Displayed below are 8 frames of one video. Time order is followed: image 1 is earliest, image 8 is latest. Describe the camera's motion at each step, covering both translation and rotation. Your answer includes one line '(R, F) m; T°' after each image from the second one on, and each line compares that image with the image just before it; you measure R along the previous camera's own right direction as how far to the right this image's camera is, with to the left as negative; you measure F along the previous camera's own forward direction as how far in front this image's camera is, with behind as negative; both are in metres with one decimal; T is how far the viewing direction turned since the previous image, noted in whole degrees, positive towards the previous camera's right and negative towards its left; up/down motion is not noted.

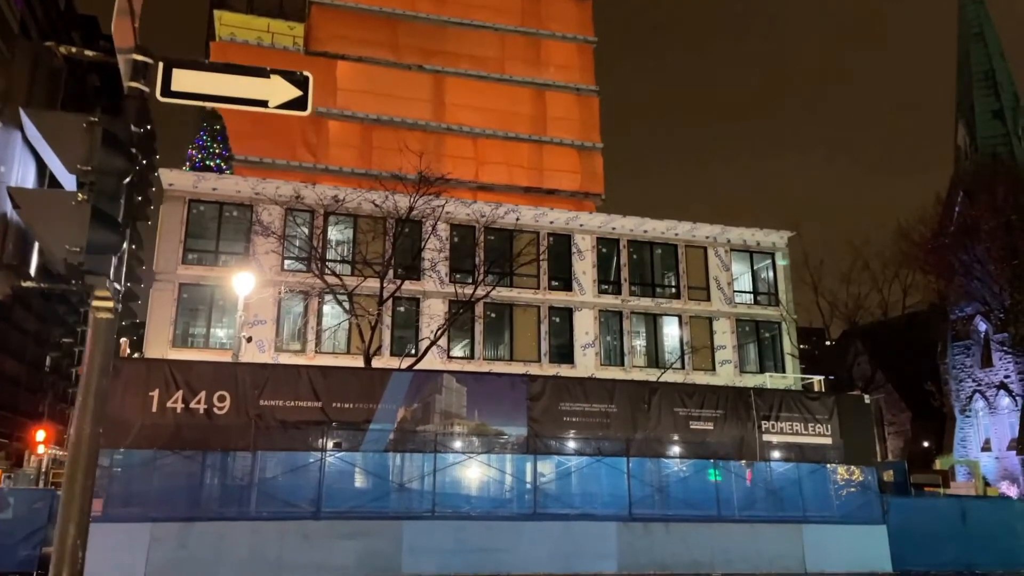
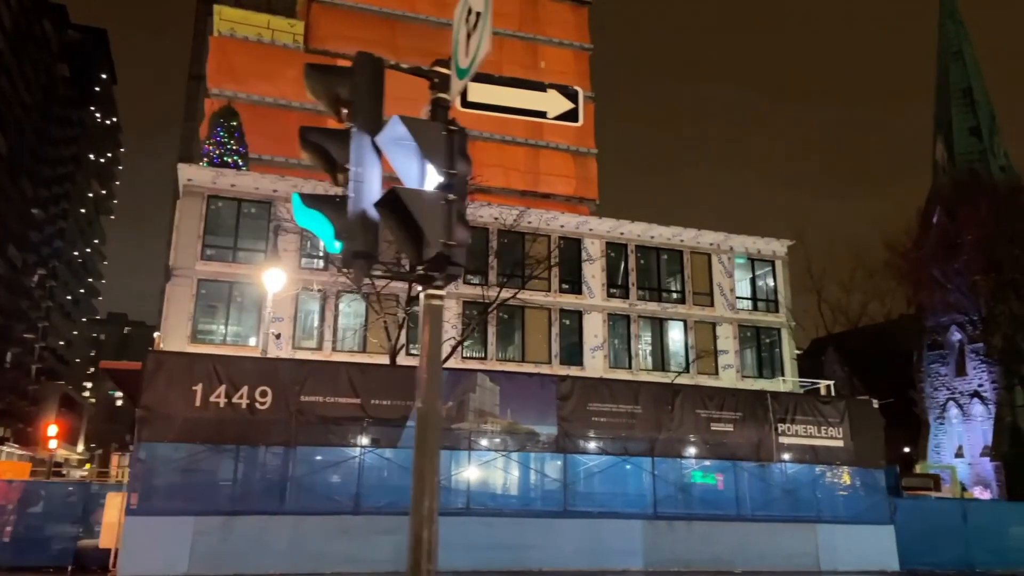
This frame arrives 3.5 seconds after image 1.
(-1.7, -0.4) m; +2°
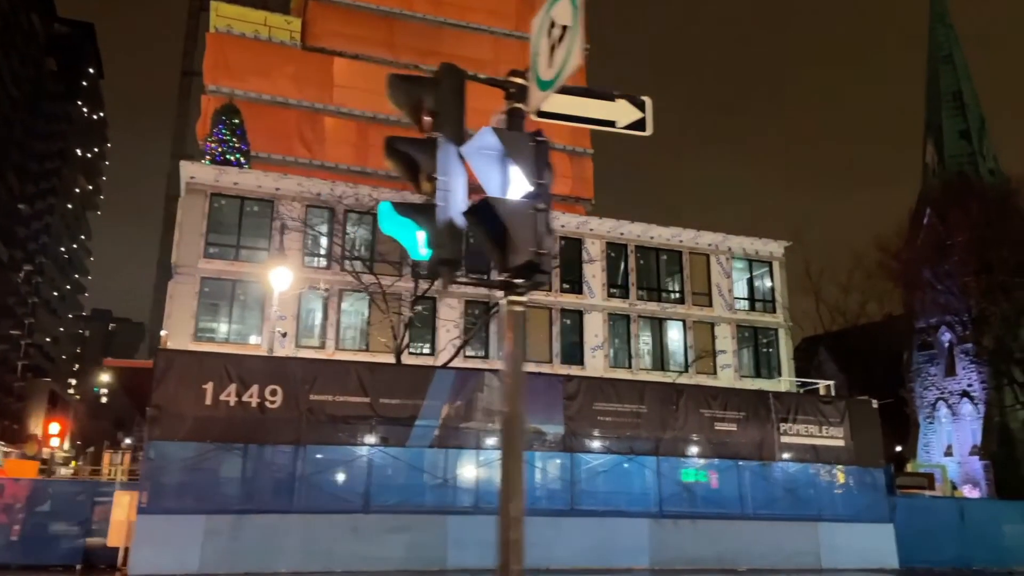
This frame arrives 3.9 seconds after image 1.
(-0.5, -0.1) m; +1°
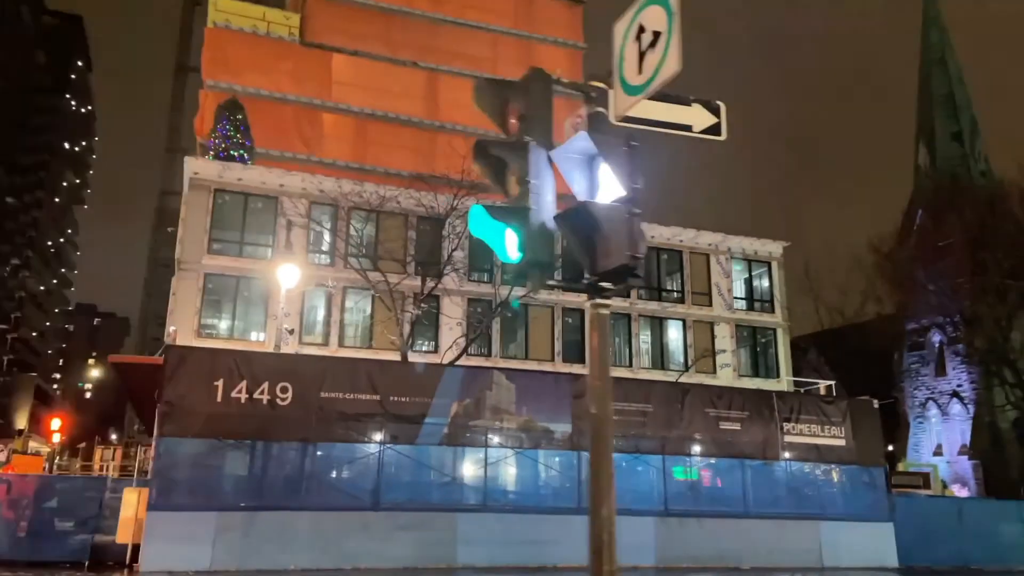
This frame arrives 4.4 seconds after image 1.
(-0.5, -0.1) m; +1°
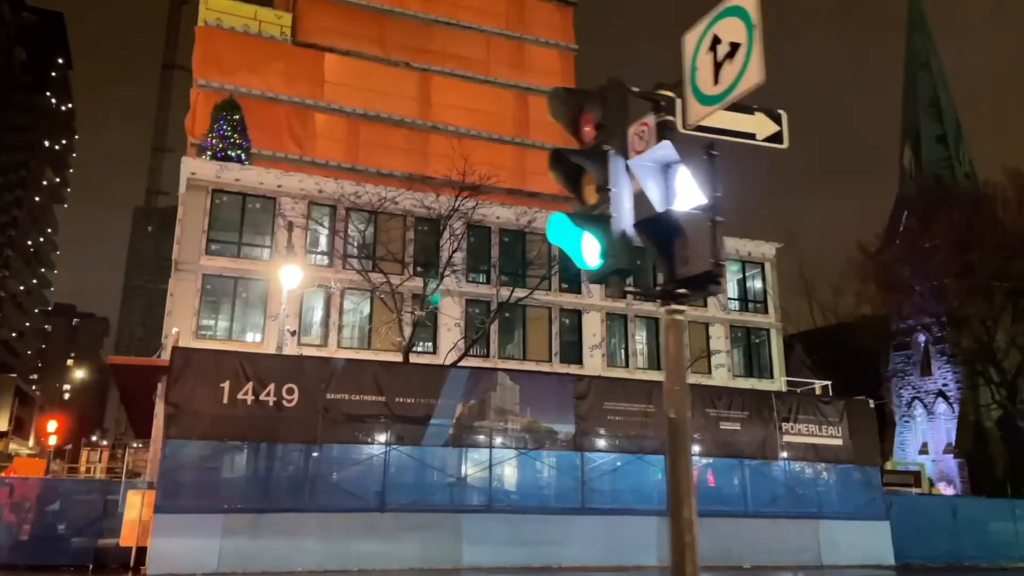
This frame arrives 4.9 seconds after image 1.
(-0.5, -0.1) m; +1°
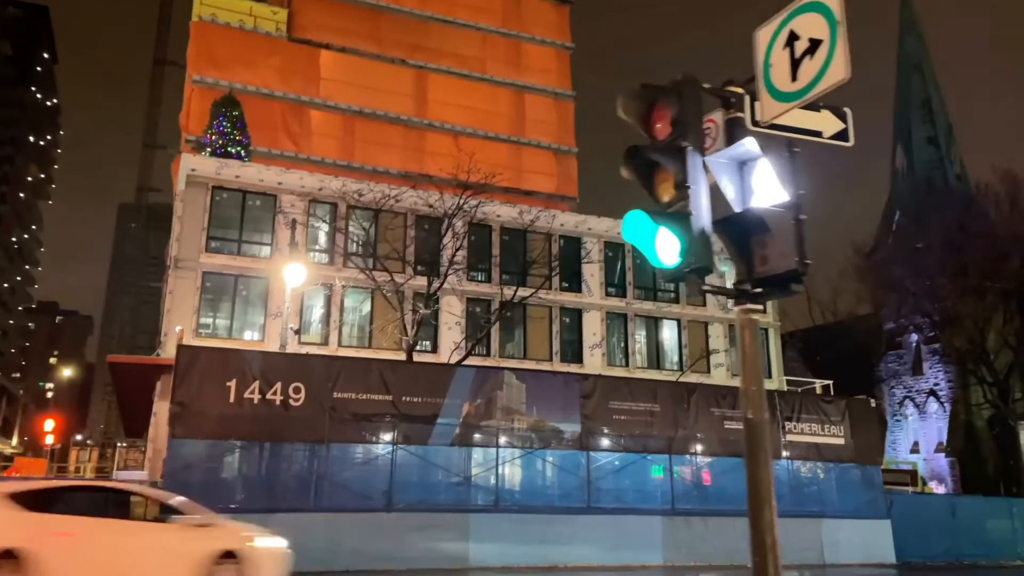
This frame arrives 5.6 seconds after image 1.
(-0.5, +0.1) m; +1°
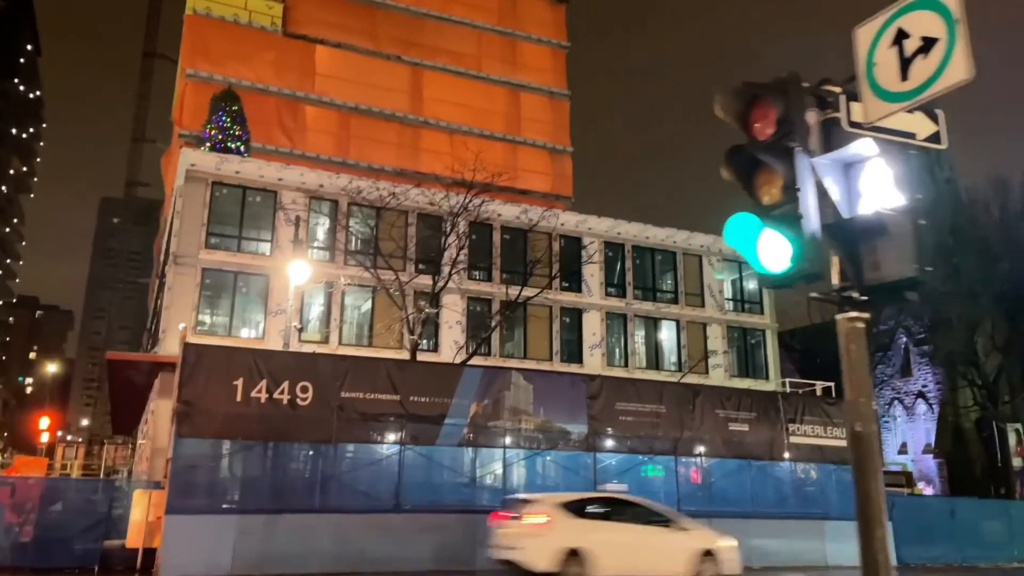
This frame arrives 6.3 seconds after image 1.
(-0.6, +0.2) m; +1°
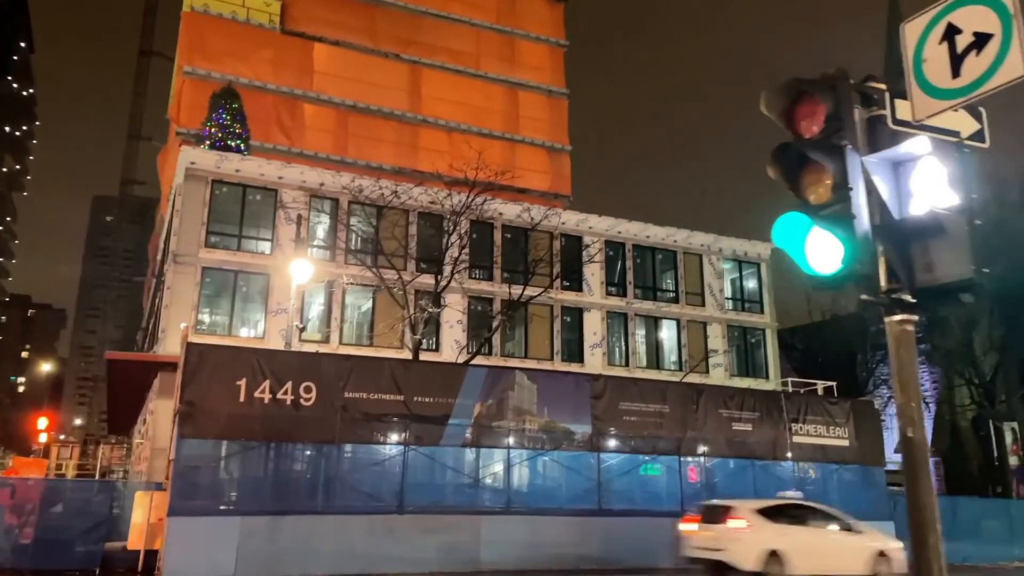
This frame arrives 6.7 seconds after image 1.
(-0.2, +0.1) m; 0°
